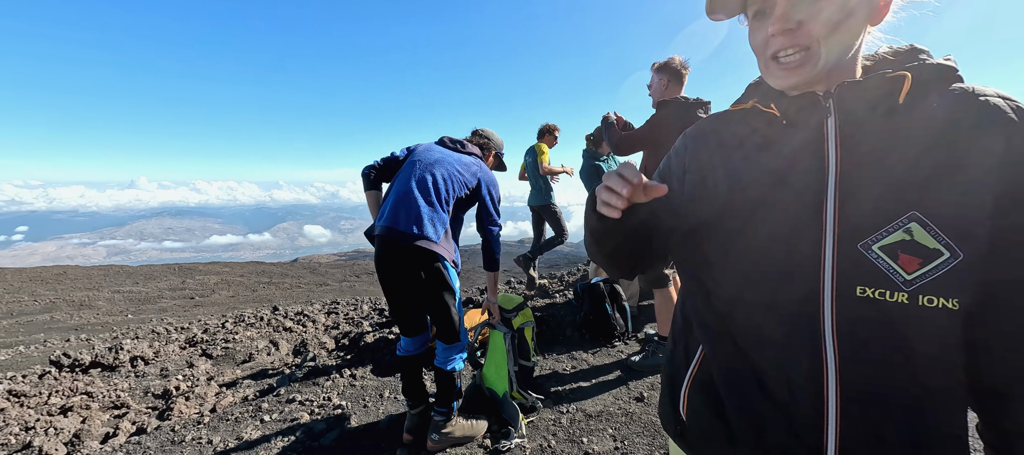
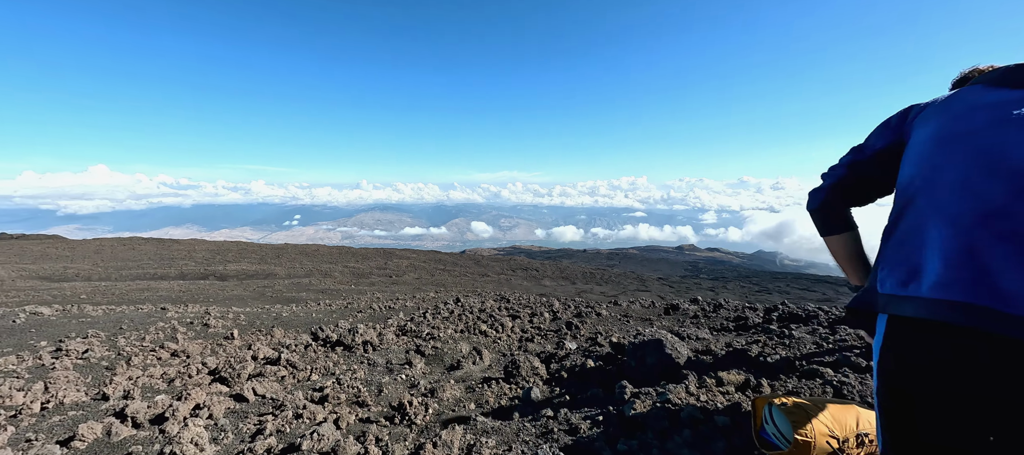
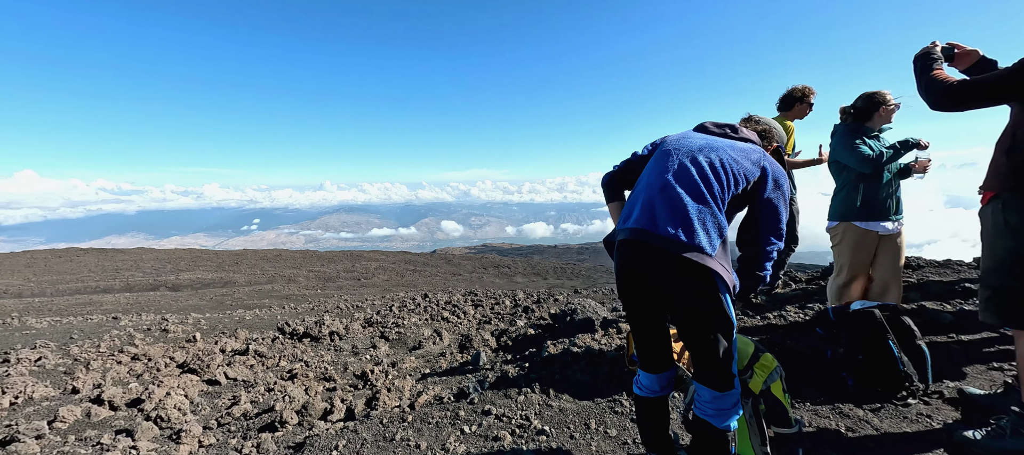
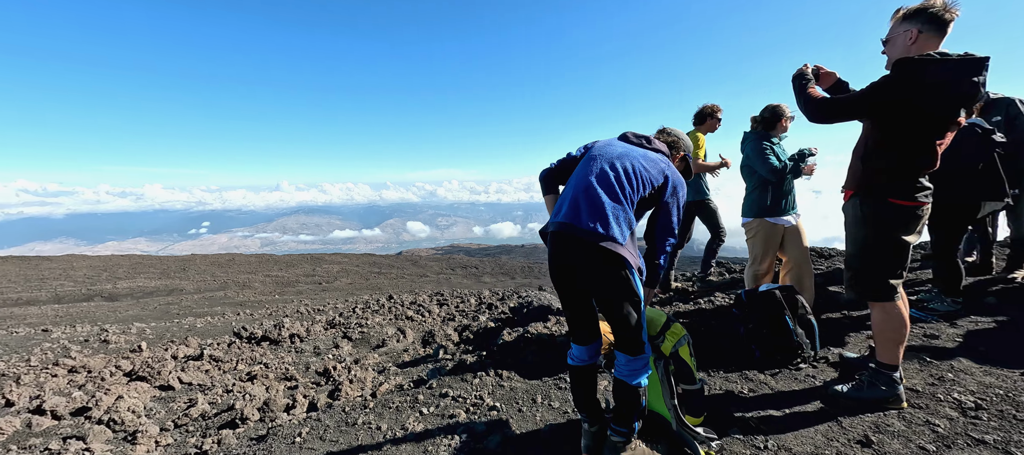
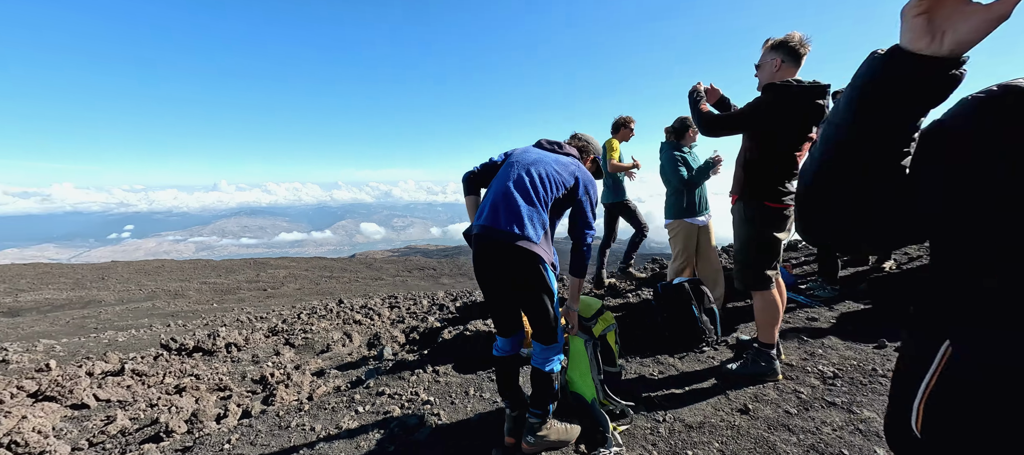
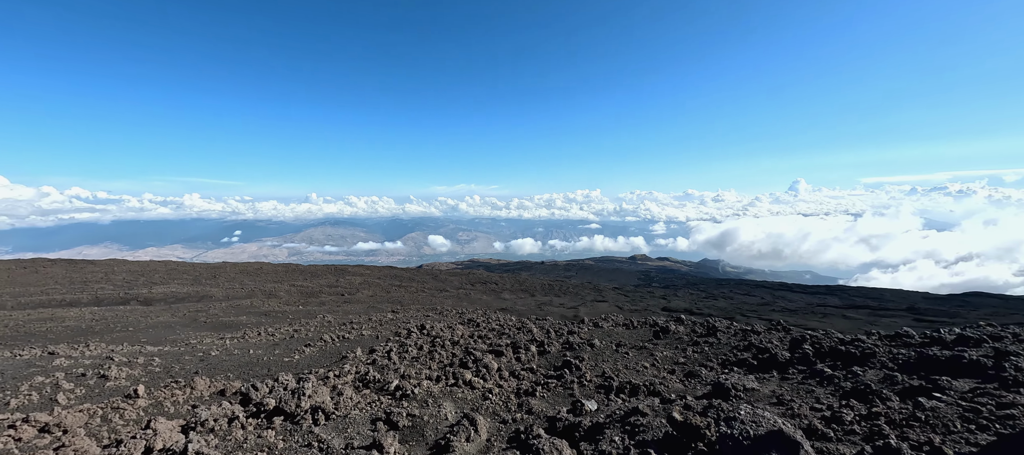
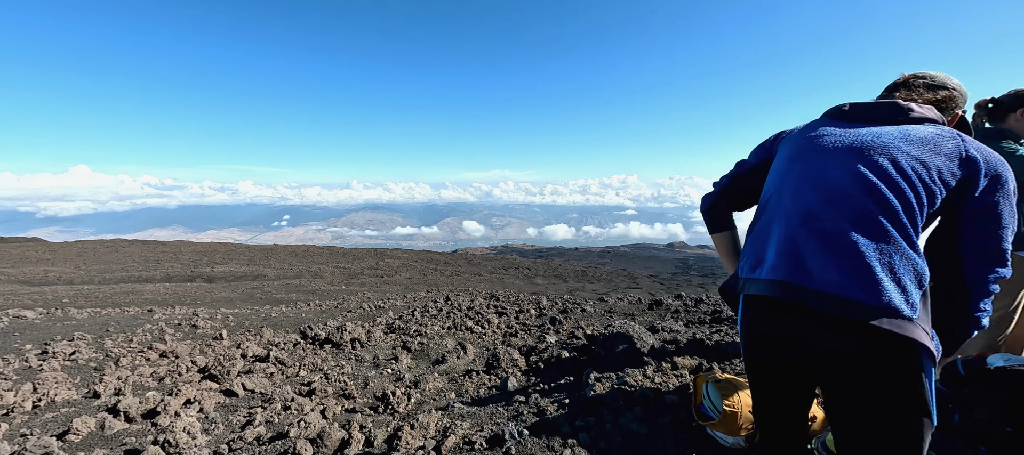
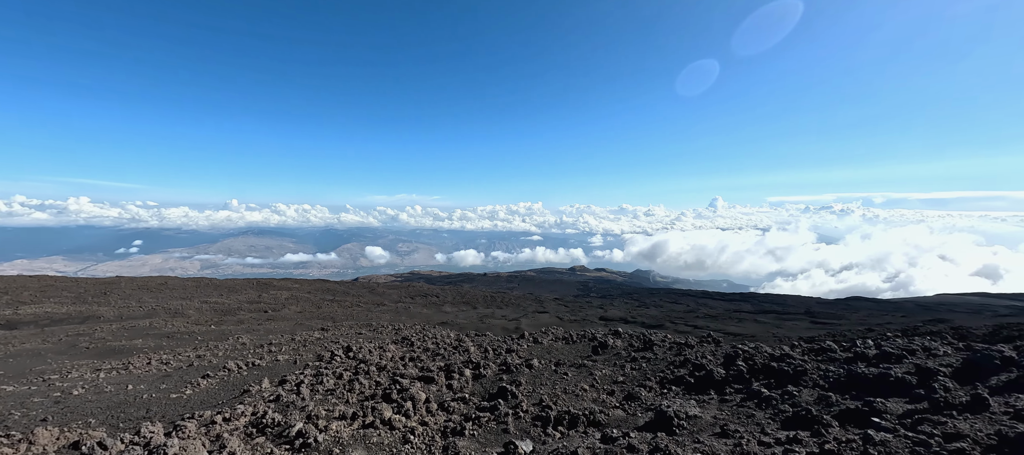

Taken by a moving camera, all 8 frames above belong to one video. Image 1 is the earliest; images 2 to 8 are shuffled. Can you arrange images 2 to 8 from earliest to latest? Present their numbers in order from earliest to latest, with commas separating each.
5, 4, 3, 7, 2, 6, 8
